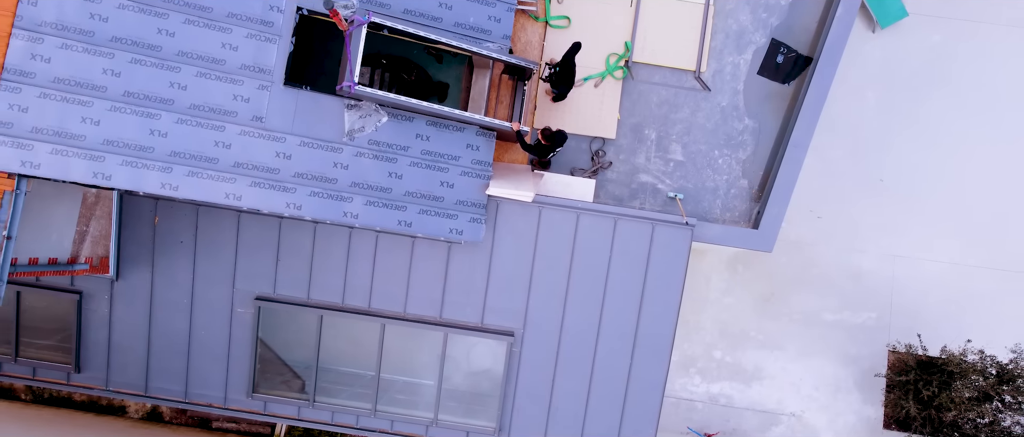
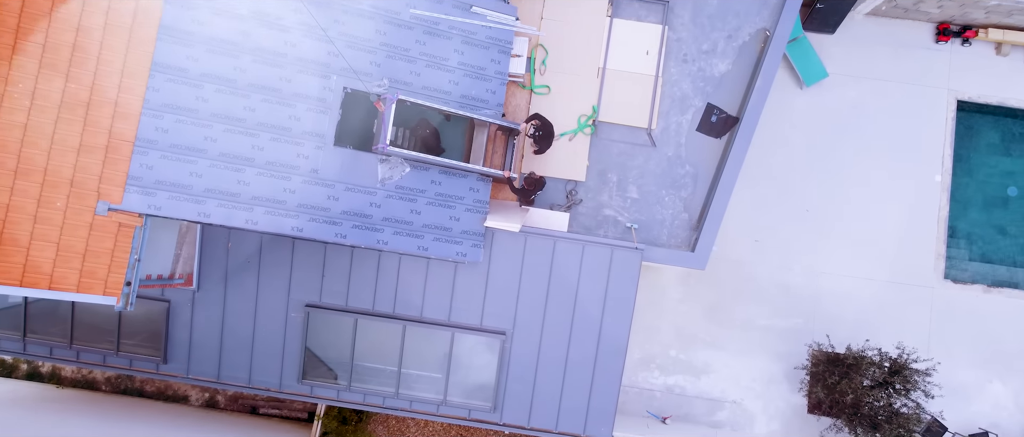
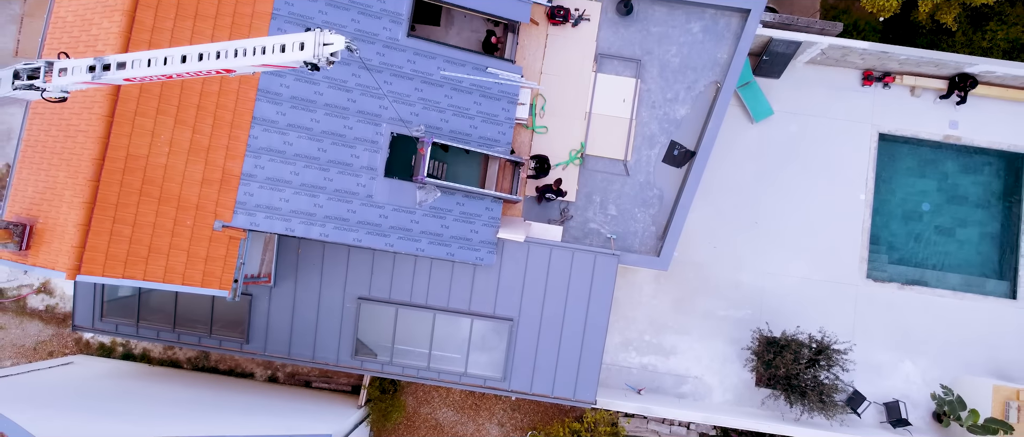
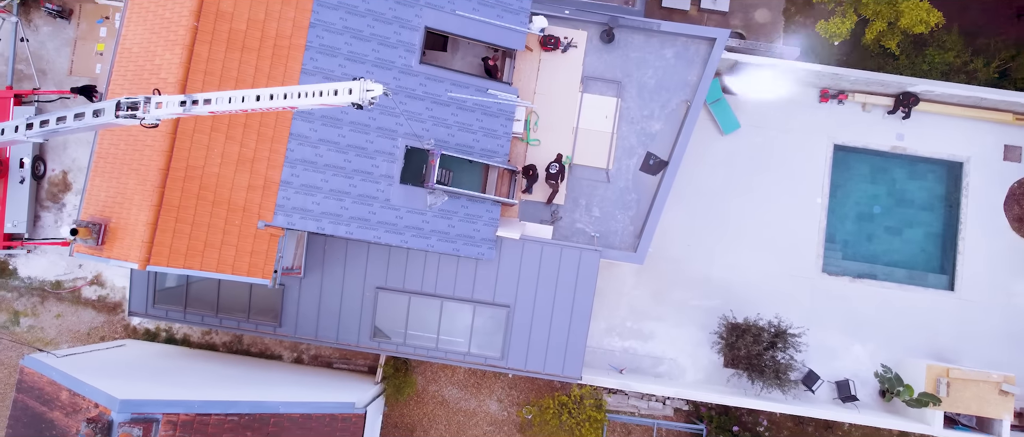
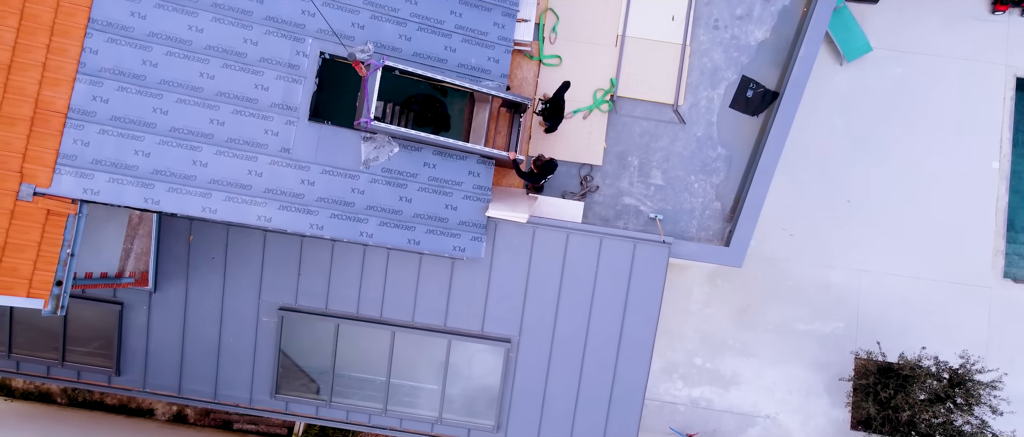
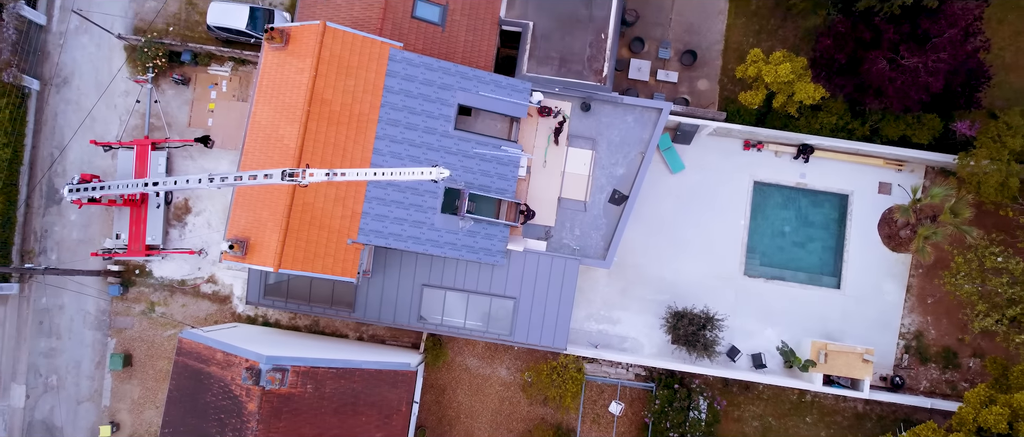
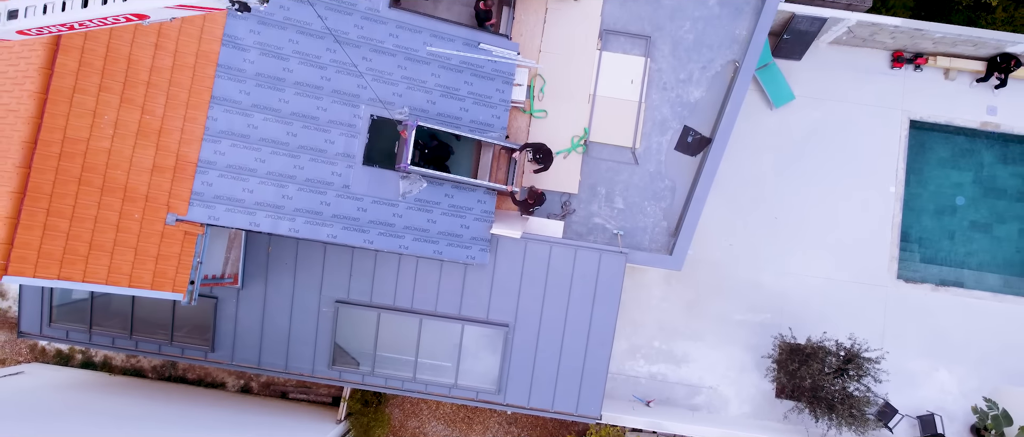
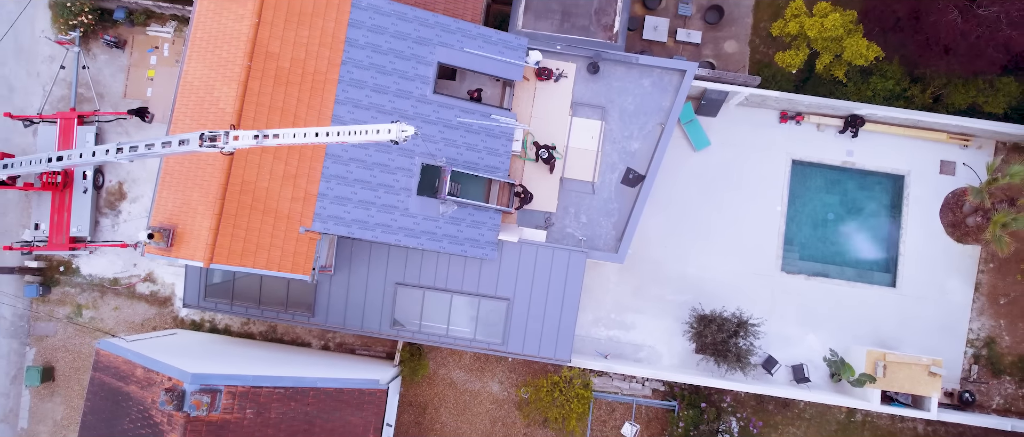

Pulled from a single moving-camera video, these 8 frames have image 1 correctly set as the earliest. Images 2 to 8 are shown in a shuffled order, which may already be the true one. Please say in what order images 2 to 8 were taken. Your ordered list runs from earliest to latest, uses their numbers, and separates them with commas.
5, 2, 7, 3, 4, 8, 6
